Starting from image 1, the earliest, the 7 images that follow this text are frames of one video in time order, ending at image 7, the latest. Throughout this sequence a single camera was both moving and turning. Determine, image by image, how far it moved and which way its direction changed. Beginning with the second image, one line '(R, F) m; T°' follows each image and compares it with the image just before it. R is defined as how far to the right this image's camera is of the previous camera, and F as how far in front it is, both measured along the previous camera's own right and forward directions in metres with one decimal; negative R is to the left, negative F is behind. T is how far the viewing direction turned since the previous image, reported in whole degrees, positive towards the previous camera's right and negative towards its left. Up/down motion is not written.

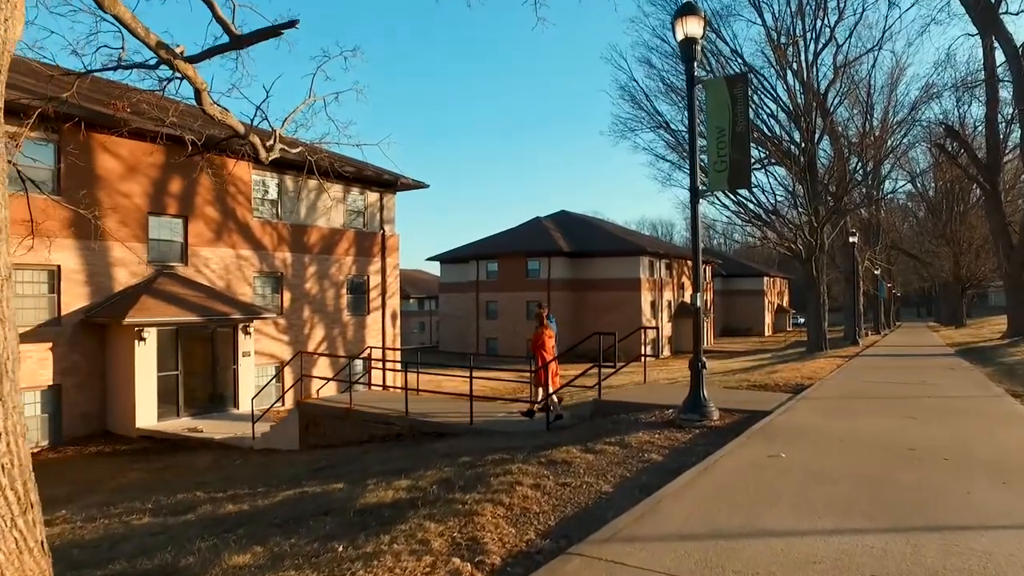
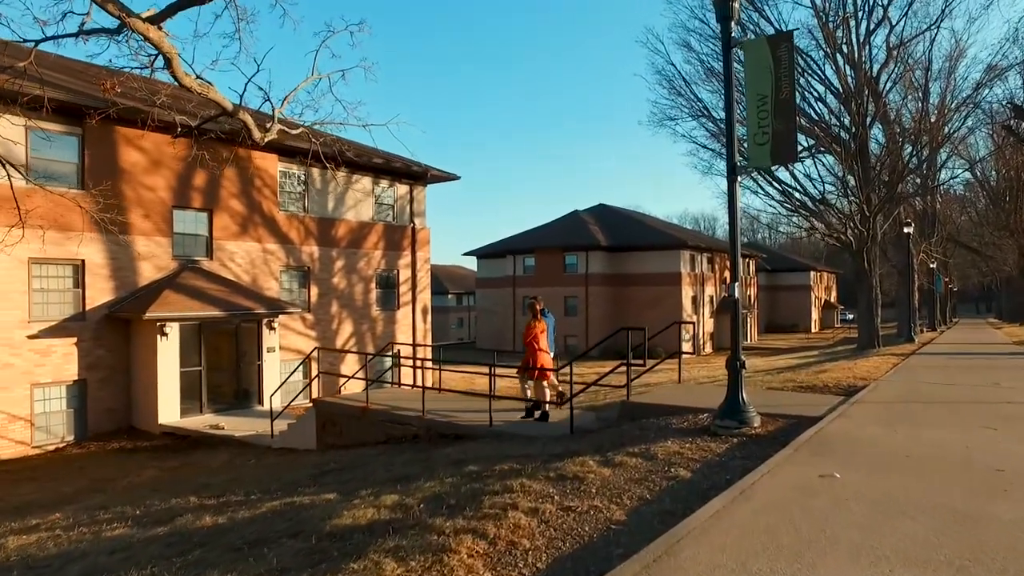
(+0.2, +0.7) m; -3°
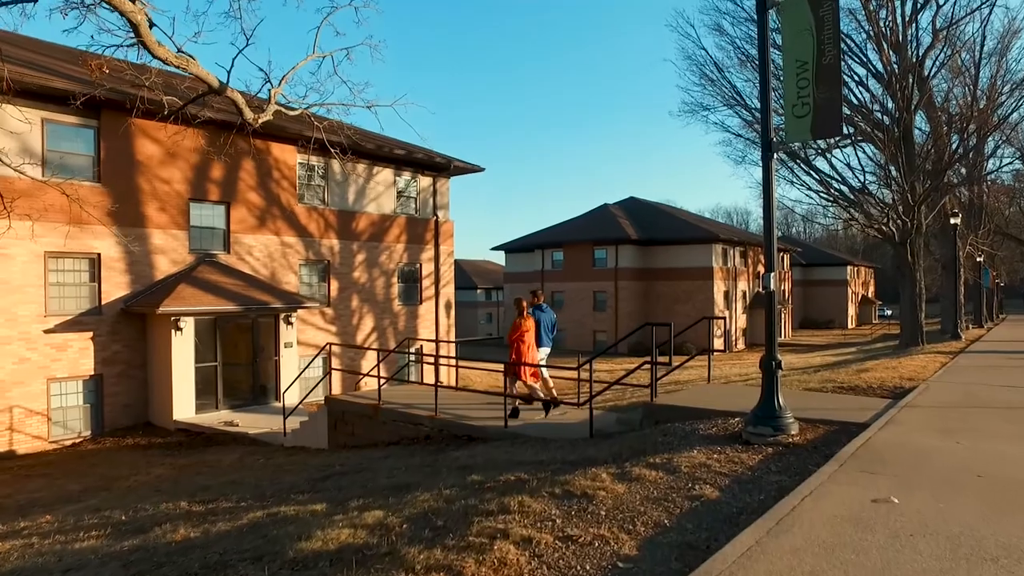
(+0.2, +0.6) m; -2°
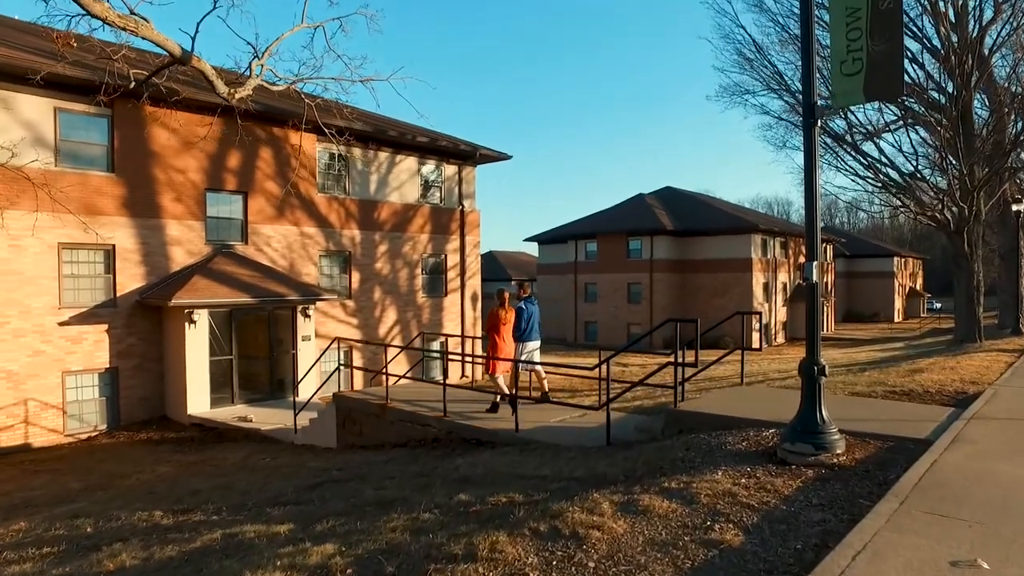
(+0.3, +0.7) m; -3°
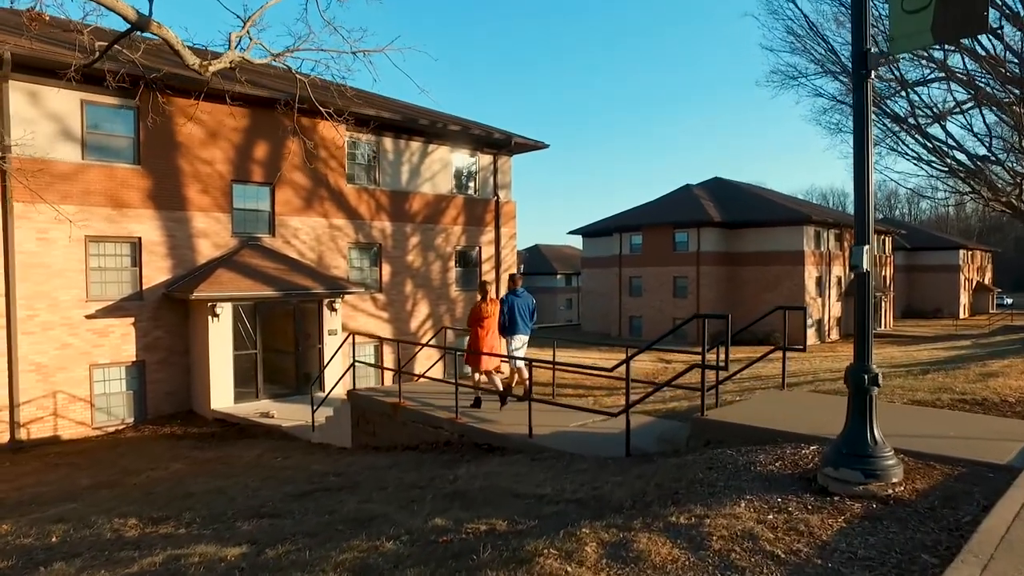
(+0.3, +0.7) m; -4°
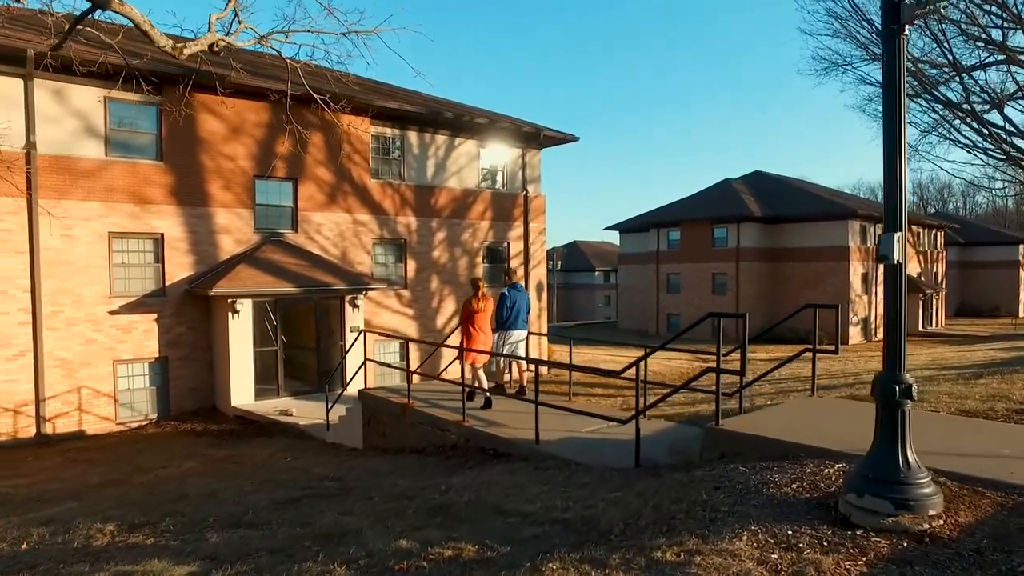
(+0.3, +0.5) m; -3°
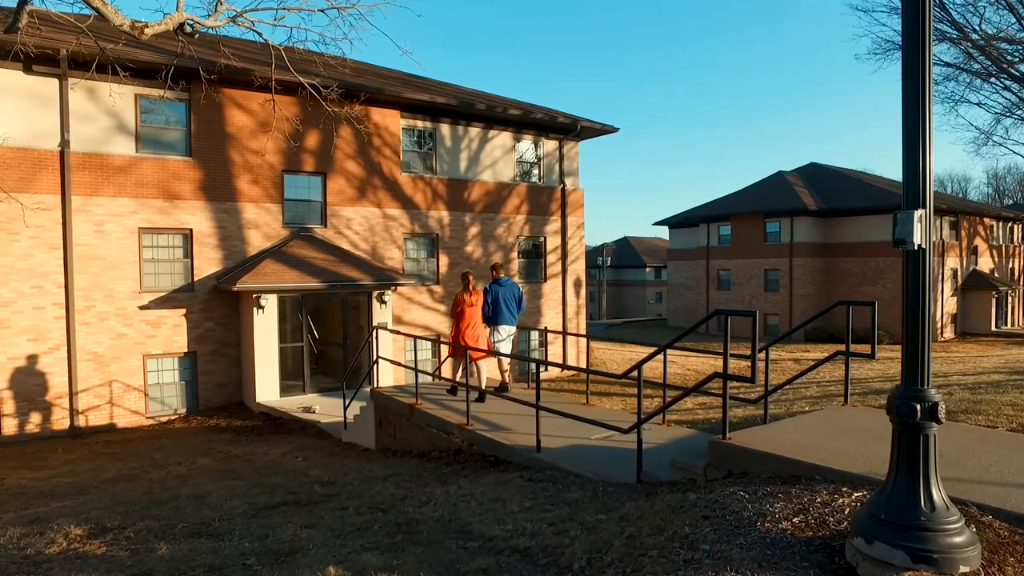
(+0.4, +0.5) m; -4°
